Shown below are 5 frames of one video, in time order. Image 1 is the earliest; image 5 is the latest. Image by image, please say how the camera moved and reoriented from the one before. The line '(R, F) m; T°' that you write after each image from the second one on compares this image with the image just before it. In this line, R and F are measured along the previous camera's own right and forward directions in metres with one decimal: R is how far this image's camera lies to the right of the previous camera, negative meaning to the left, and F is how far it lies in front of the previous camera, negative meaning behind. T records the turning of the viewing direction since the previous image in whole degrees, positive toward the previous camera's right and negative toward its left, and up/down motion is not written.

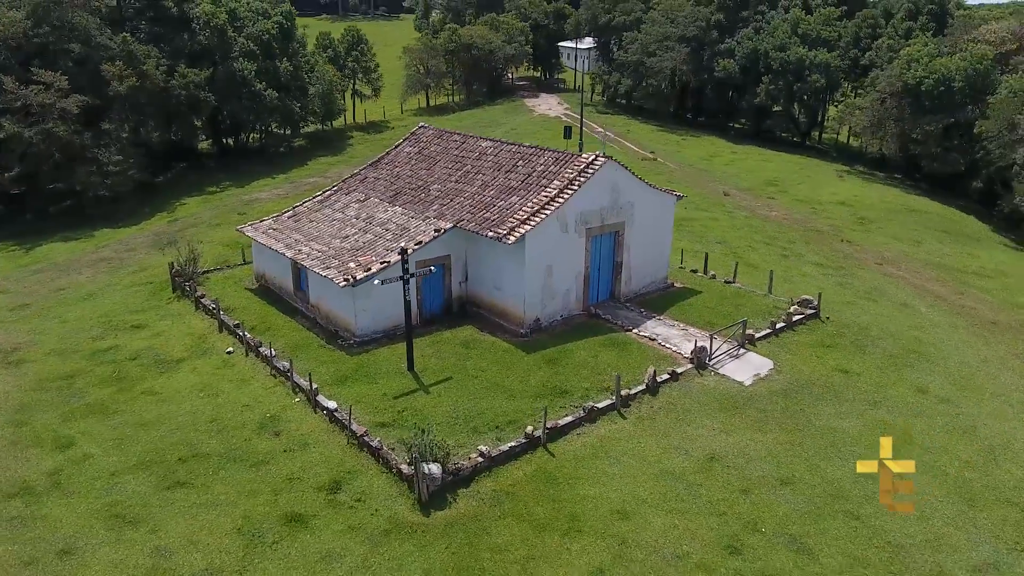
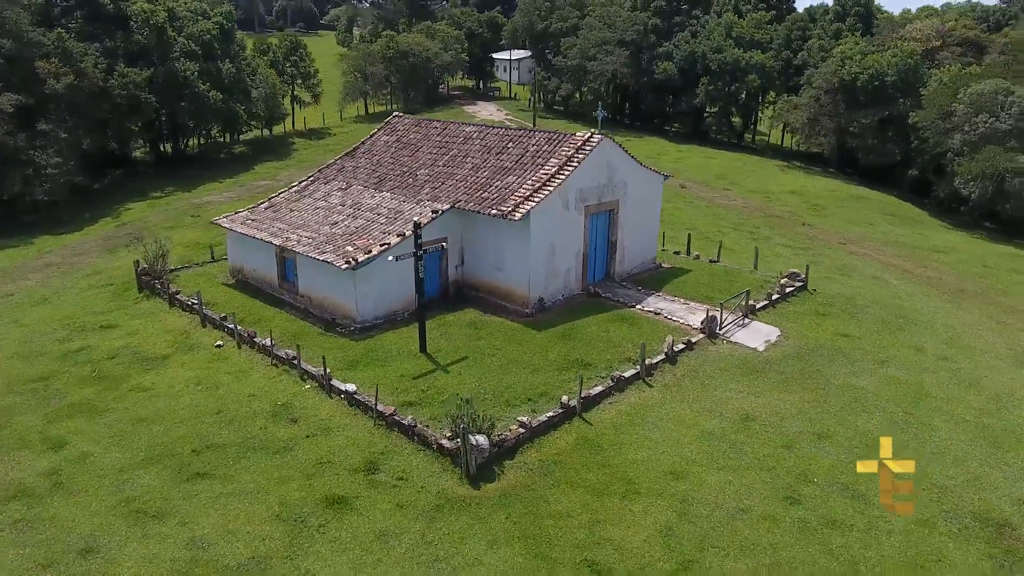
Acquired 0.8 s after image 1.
(-2.3, +0.6) m; +6°
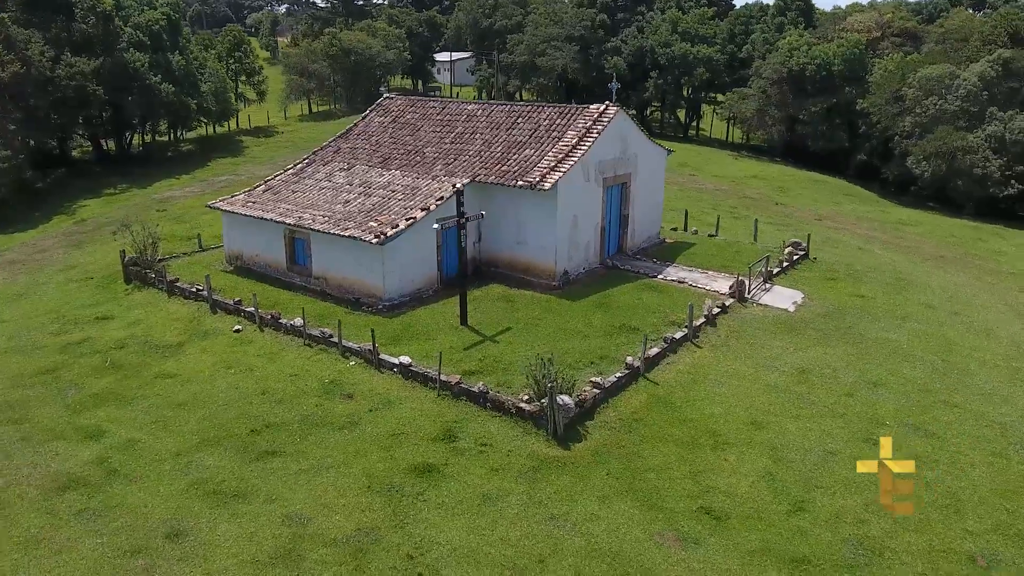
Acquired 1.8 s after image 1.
(-2.8, +0.5) m; +6°
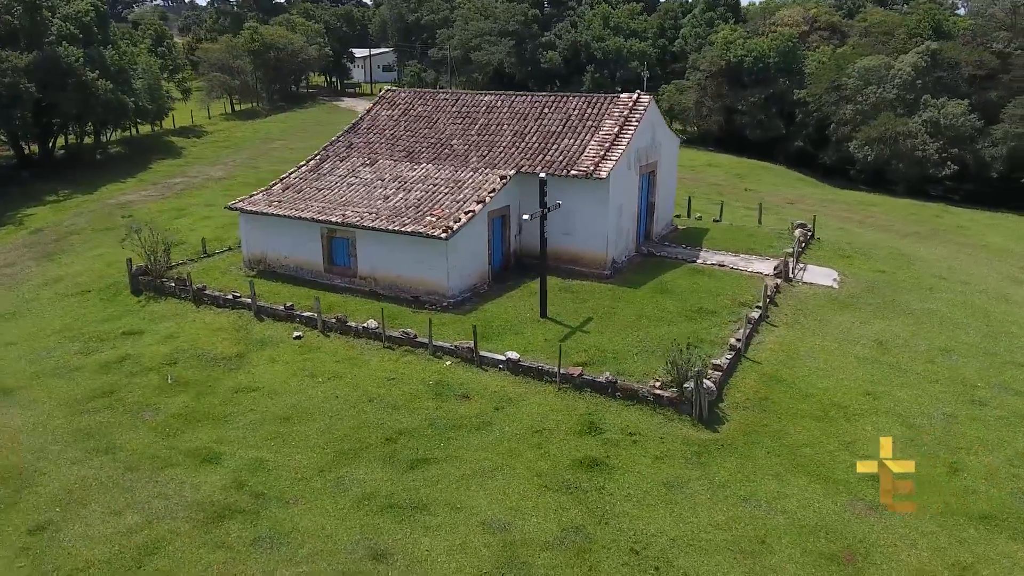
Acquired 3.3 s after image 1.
(-4.3, +0.7) m; +9°
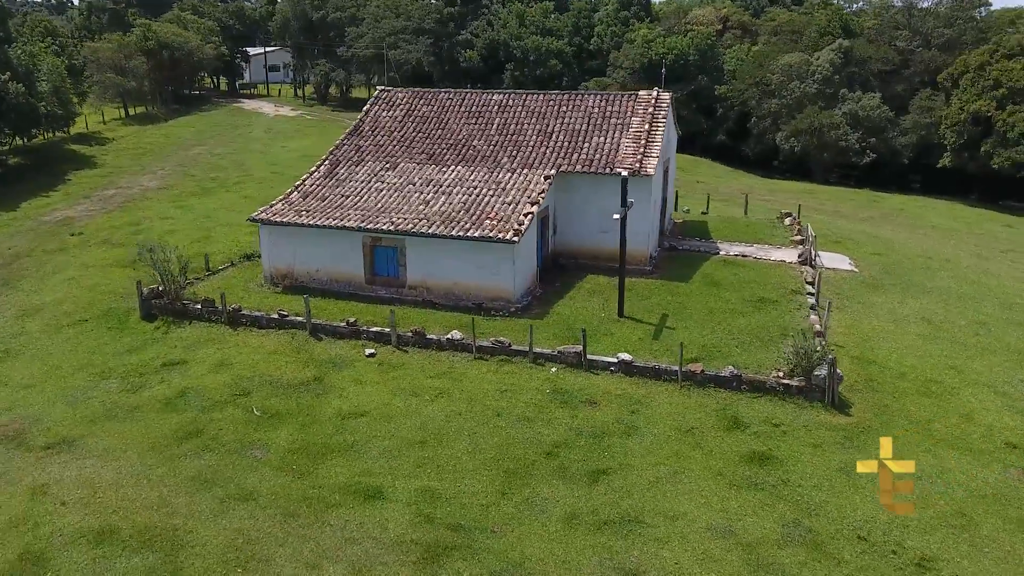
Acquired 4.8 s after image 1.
(-4.6, +0.8) m; +10°
